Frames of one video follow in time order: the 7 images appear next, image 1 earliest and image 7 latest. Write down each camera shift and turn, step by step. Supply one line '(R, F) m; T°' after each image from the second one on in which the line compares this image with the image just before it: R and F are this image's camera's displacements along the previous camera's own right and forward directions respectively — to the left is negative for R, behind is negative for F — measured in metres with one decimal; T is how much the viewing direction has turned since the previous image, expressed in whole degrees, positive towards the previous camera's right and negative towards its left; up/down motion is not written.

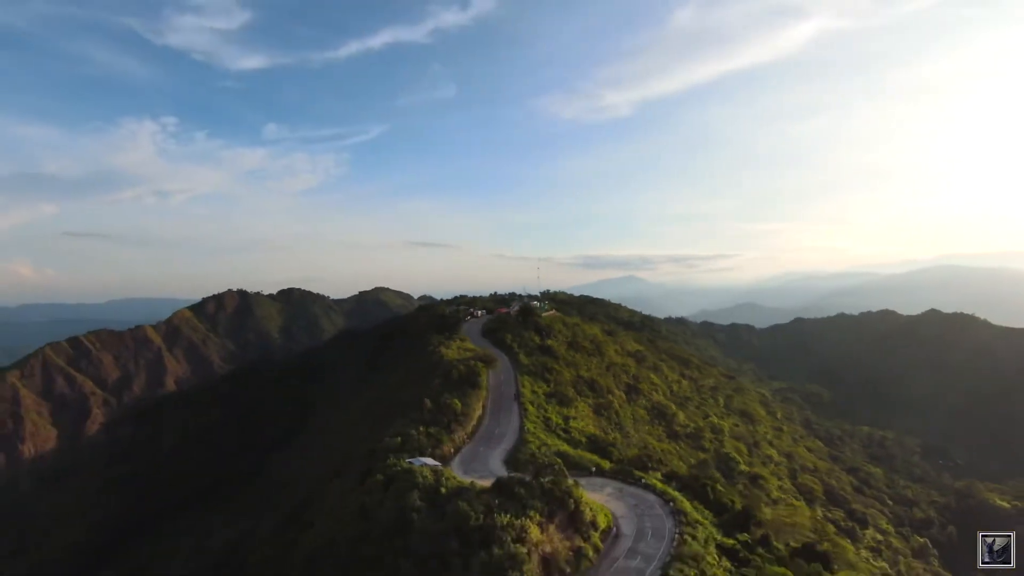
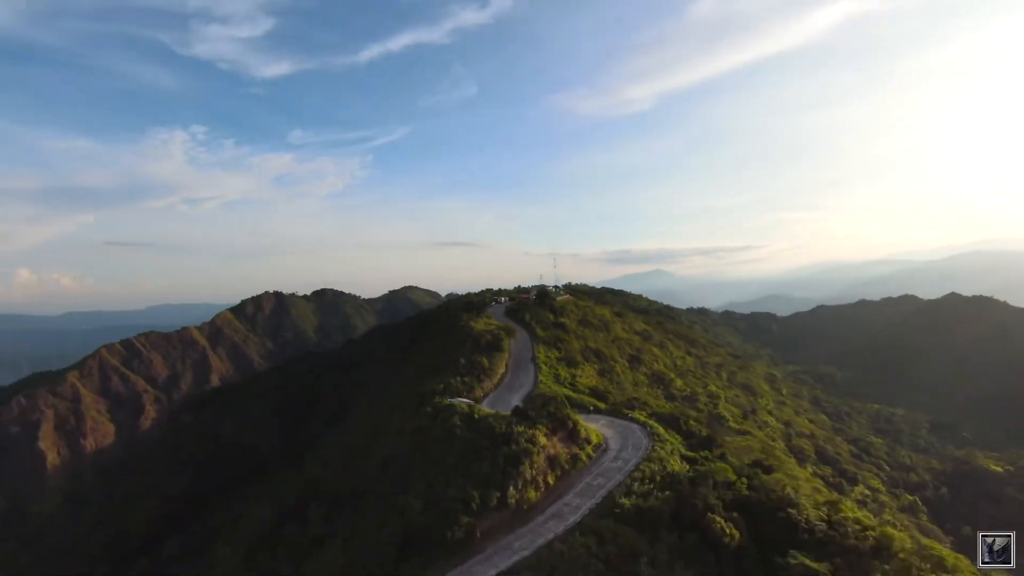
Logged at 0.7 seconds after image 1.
(+0.7, -6.3) m; -3°
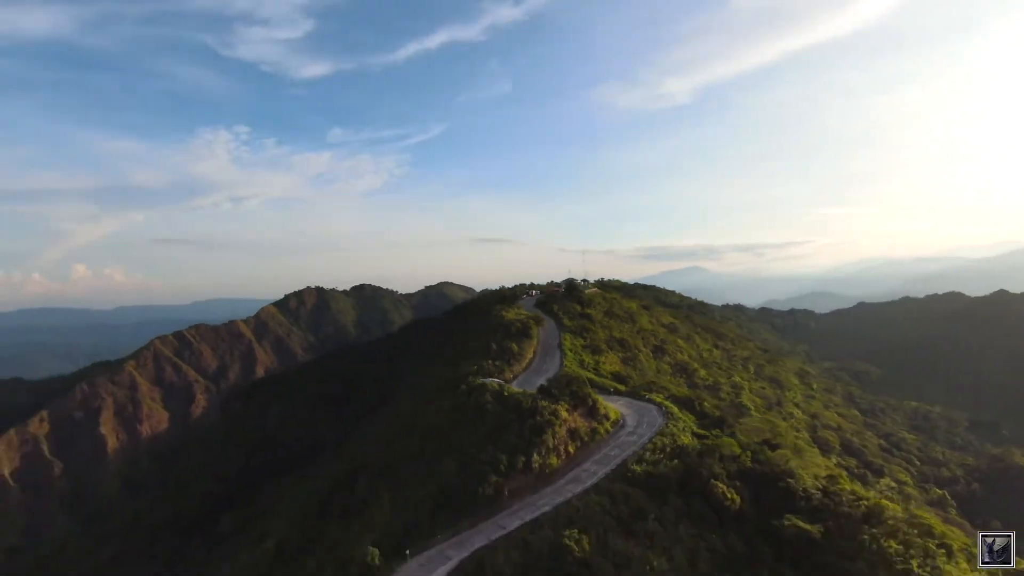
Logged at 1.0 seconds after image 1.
(+0.4, -2.7) m; -4°
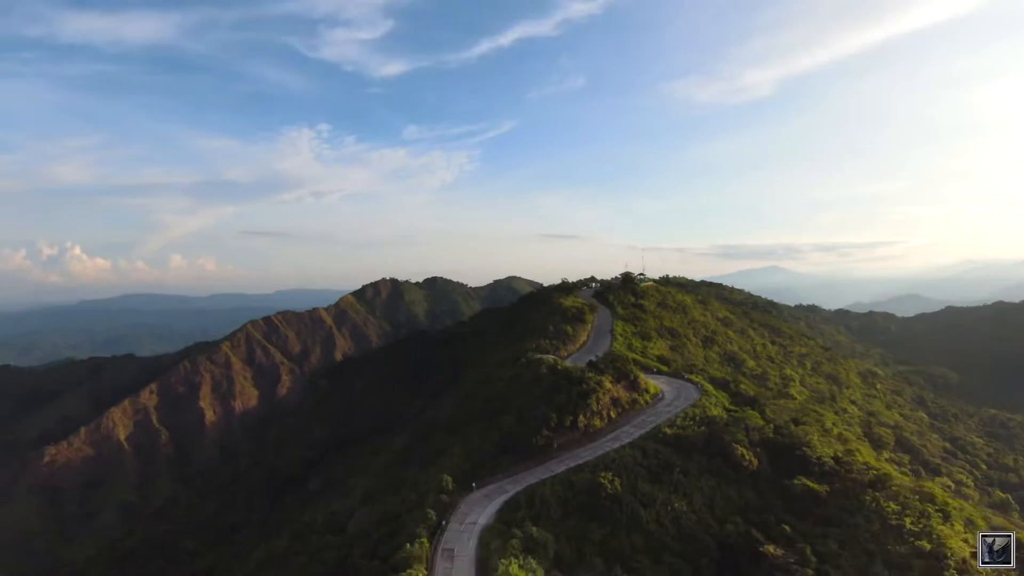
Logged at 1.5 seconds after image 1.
(+0.7, -4.6) m; -7°
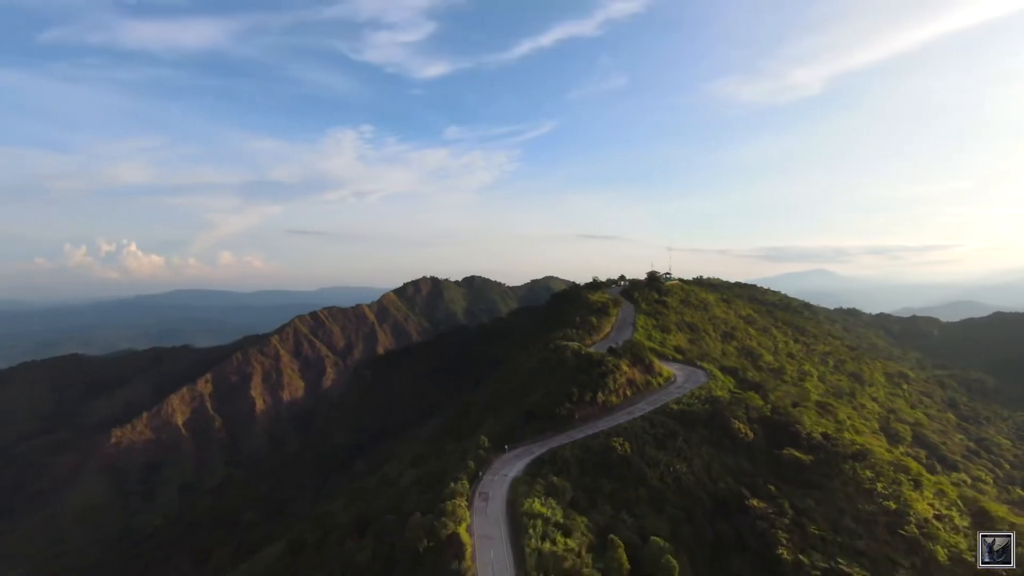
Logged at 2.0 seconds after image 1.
(+0.4, -4.5) m; -4°
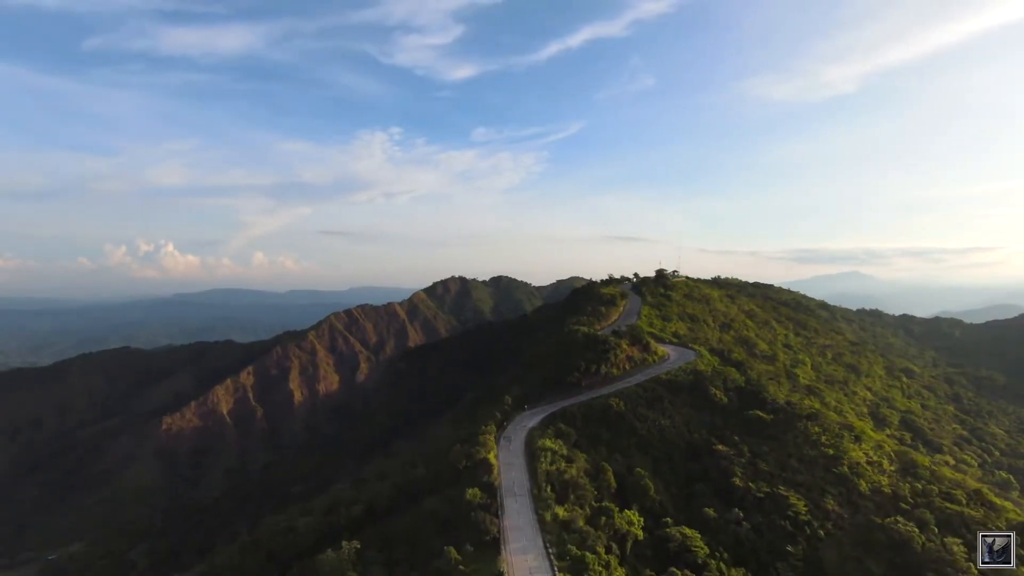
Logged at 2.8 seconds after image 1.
(+0.5, -6.9) m; -3°
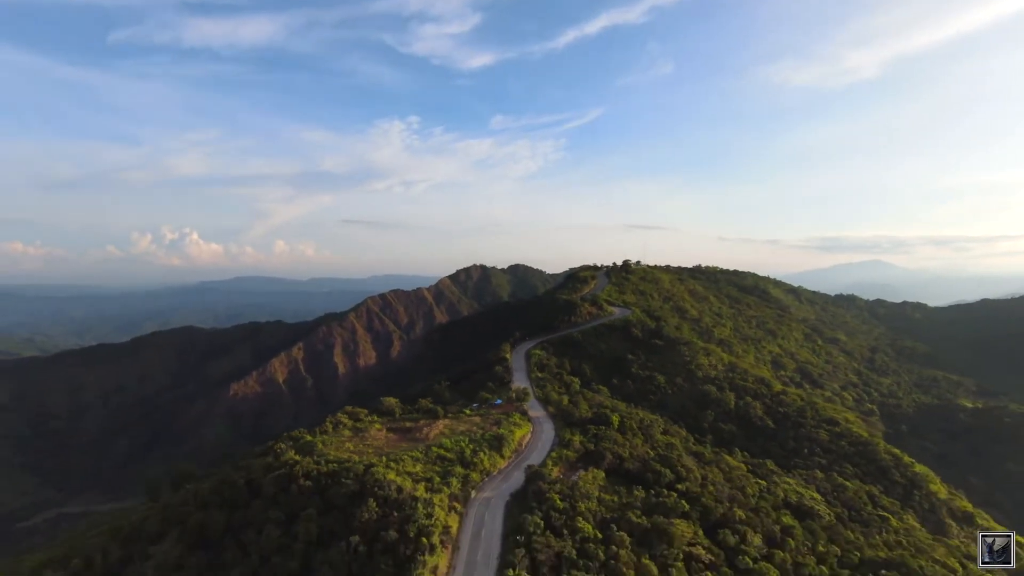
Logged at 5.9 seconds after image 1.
(+1.3, -25.7) m; -2°
